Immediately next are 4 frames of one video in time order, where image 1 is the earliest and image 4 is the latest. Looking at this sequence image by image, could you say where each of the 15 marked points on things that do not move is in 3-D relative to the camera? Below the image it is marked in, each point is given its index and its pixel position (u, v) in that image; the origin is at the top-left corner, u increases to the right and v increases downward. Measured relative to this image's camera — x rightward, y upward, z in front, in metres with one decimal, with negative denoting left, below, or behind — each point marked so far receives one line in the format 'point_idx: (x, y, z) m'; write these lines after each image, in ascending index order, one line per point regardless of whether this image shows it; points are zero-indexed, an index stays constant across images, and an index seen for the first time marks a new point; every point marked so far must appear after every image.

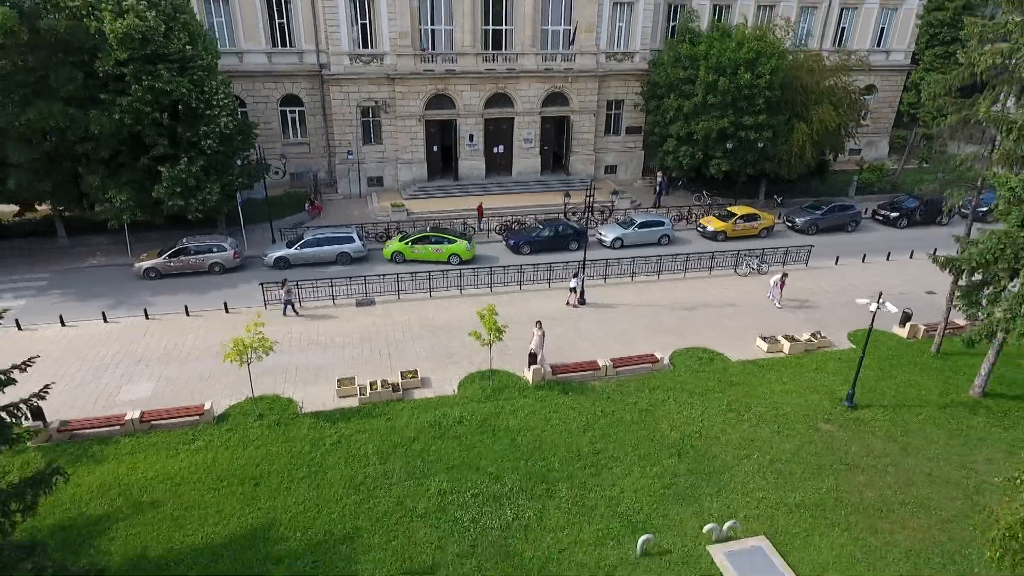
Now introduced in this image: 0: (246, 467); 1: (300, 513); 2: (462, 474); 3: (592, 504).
0: (-5.6, -3.7, +12.5) m
1: (-4.0, -4.3, +11.4) m
2: (-1.1, -3.8, +12.3) m
3: (+1.6, -4.2, +11.6) m
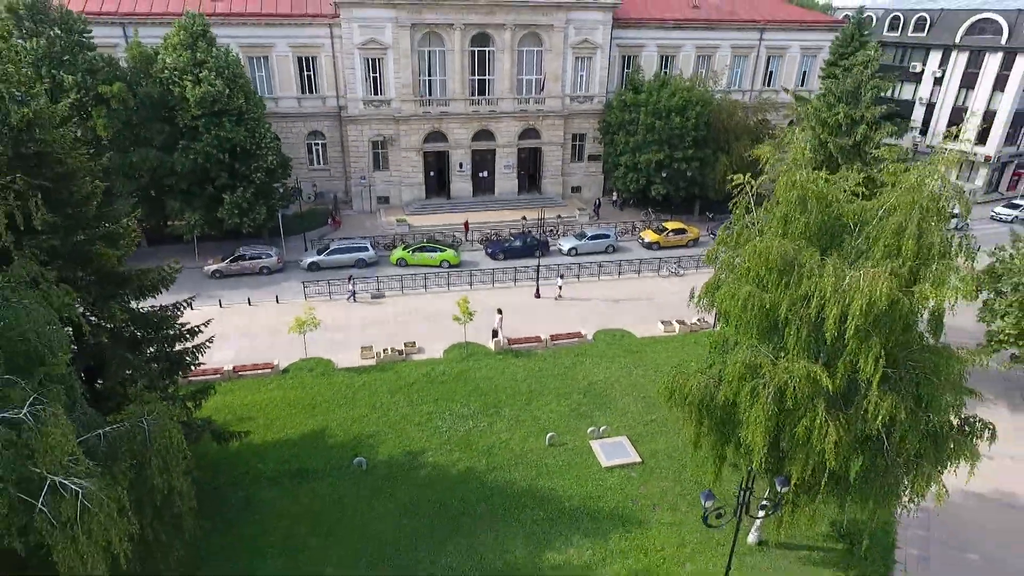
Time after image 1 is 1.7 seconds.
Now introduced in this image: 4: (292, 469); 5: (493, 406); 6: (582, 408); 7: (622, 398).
0: (-6.8, -3.6, +19.6) m
1: (-5.2, -4.2, +18.5) m
2: (-2.3, -3.7, +19.4) m
3: (+0.4, -4.1, +18.7) m
4: (-6.1, -5.0, +16.5) m
5: (-0.6, -3.8, +19.2) m
6: (+2.2, -3.9, +19.2) m
7: (+3.6, -3.7, +19.7) m
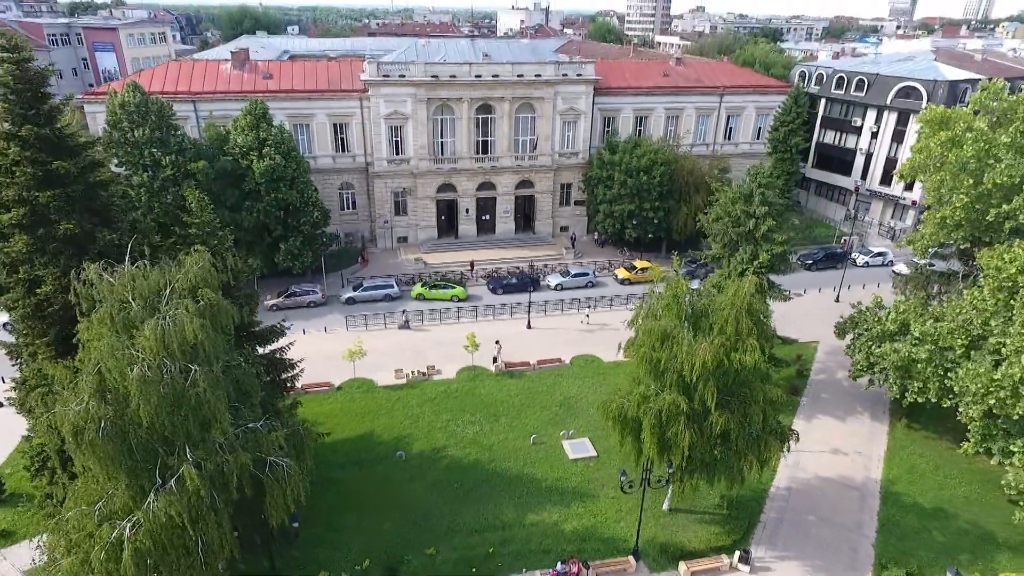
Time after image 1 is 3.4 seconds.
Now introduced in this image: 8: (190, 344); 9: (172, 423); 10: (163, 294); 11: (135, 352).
0: (-7.0, -5.4, +26.9) m
1: (-5.5, -6.0, +25.7) m
2: (-2.5, -5.6, +26.7) m
3: (+0.1, -5.9, +26.0) m
4: (-6.3, -6.8, +23.8) m
5: (-0.8, -5.7, +26.5) m
6: (+2.0, -5.7, +26.5) m
7: (+3.4, -5.5, +27.0) m
8: (-7.4, -1.3, +13.7) m
9: (-7.6, -3.0, +13.4) m
10: (-8.2, -0.1, +14.1) m
11: (-8.2, -1.4, +13.0) m
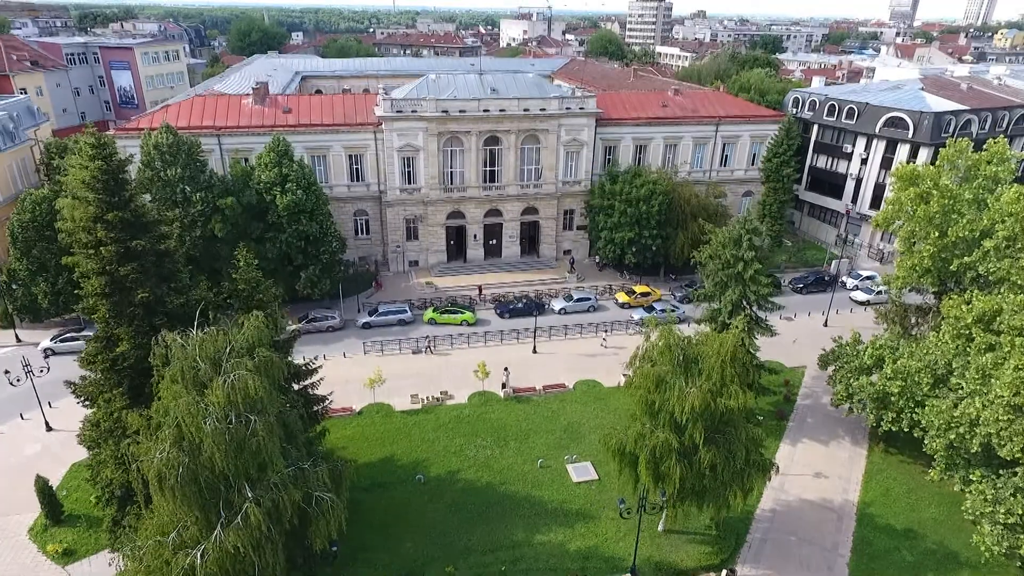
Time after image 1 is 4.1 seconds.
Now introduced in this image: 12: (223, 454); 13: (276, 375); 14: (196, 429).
0: (-6.6, -7.1, +29.2) m
1: (-5.1, -7.6, +28.0) m
2: (-2.1, -7.2, +29.0) m
3: (+0.5, -7.6, +28.3) m
4: (-5.9, -8.5, +26.1) m
5: (-0.4, -7.3, +28.8) m
6: (+2.4, -7.4, +28.8) m
7: (+3.8, -7.2, +29.3) m
8: (-7.0, -2.9, +16.0) m
9: (-7.3, -4.7, +15.8) m
10: (-7.9, -1.8, +16.4) m
11: (-7.8, -3.0, +15.3) m
12: (-7.4, -4.2, +15.3) m
13: (-6.9, -2.5, +17.4) m
14: (-8.0, -3.6, +15.1) m
